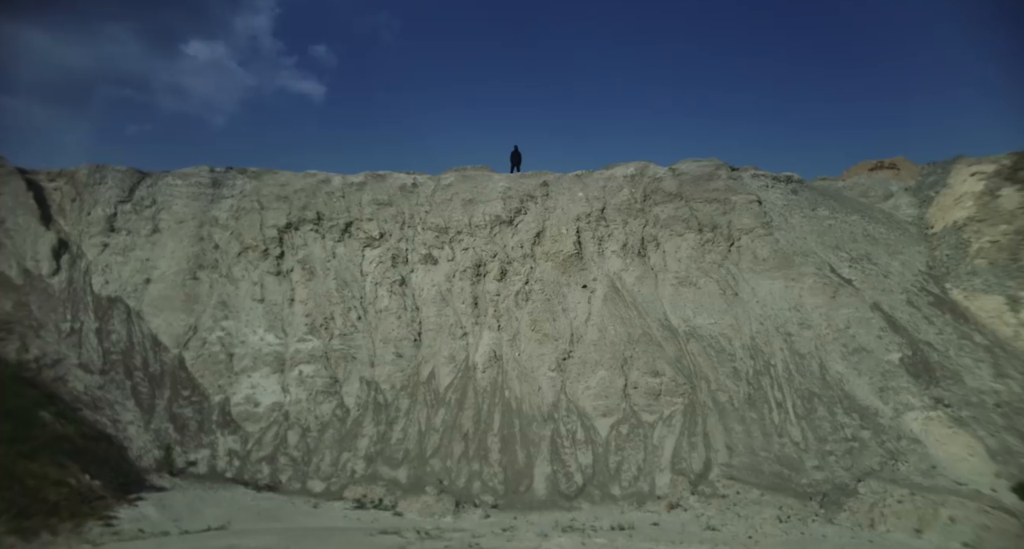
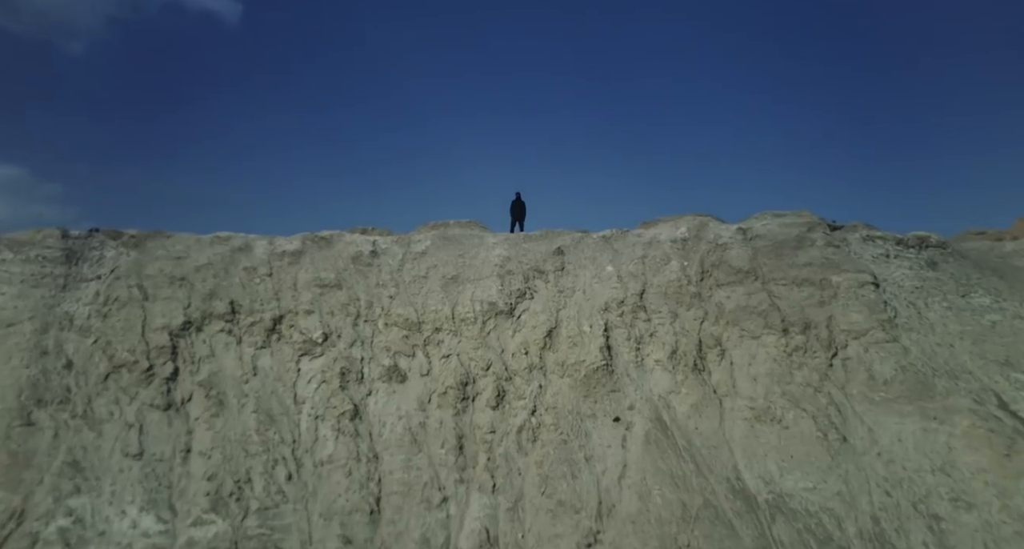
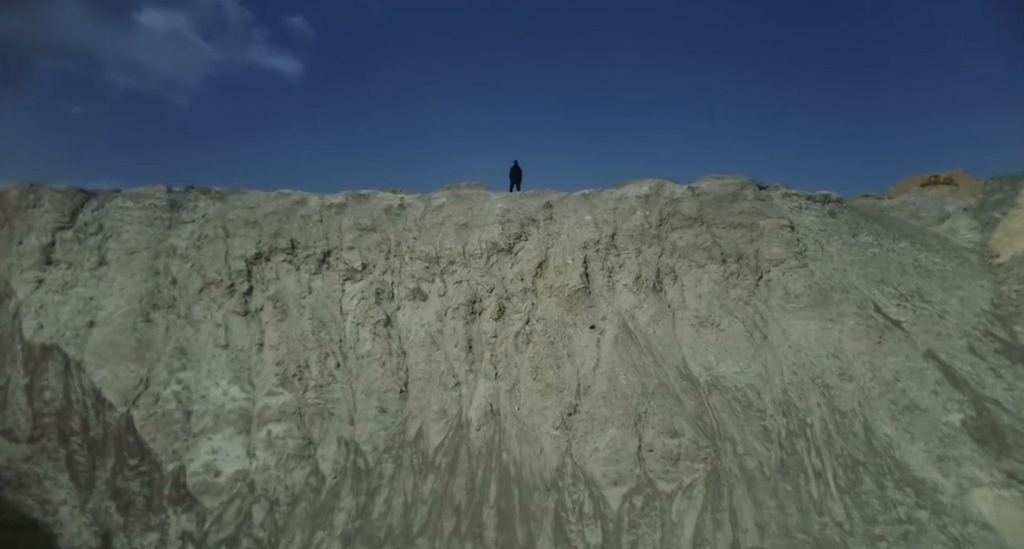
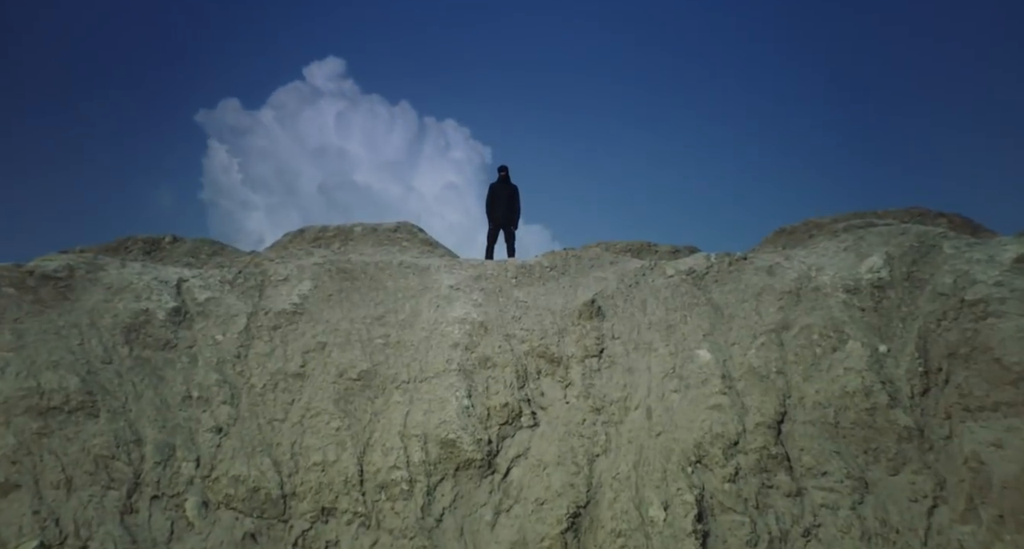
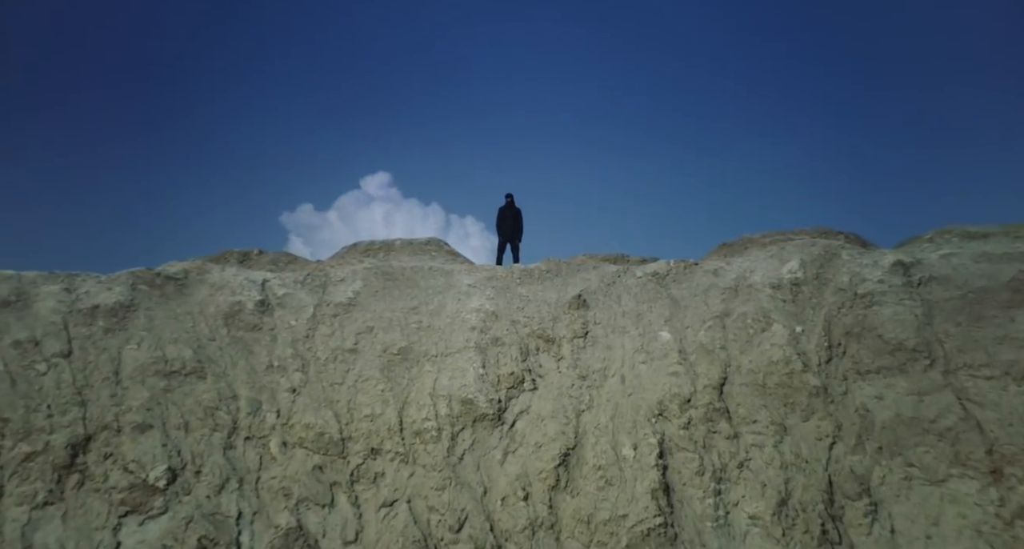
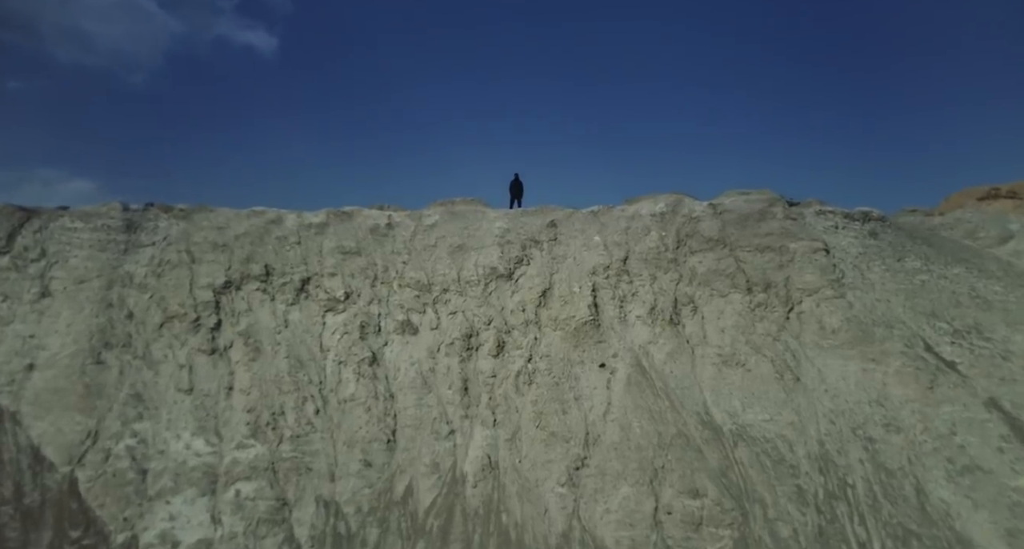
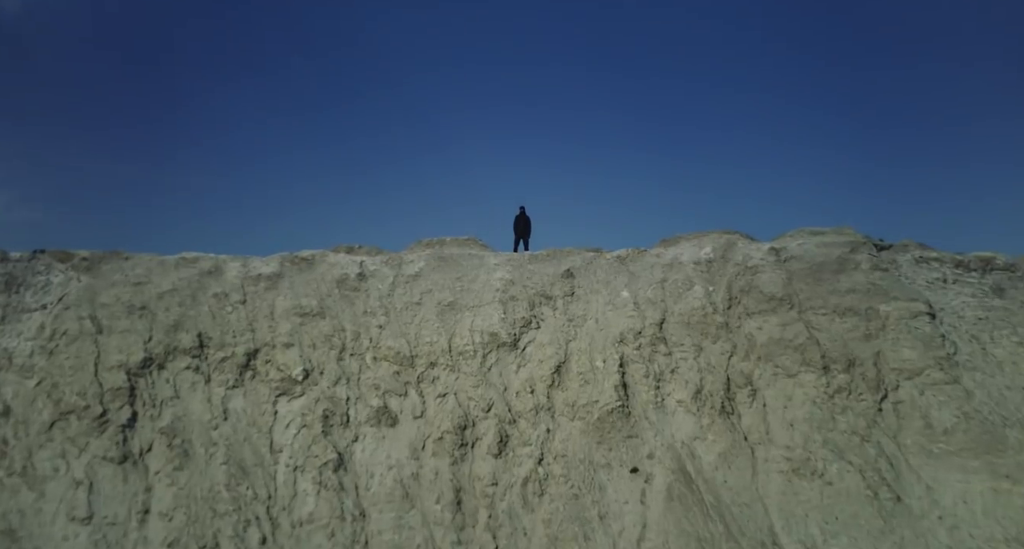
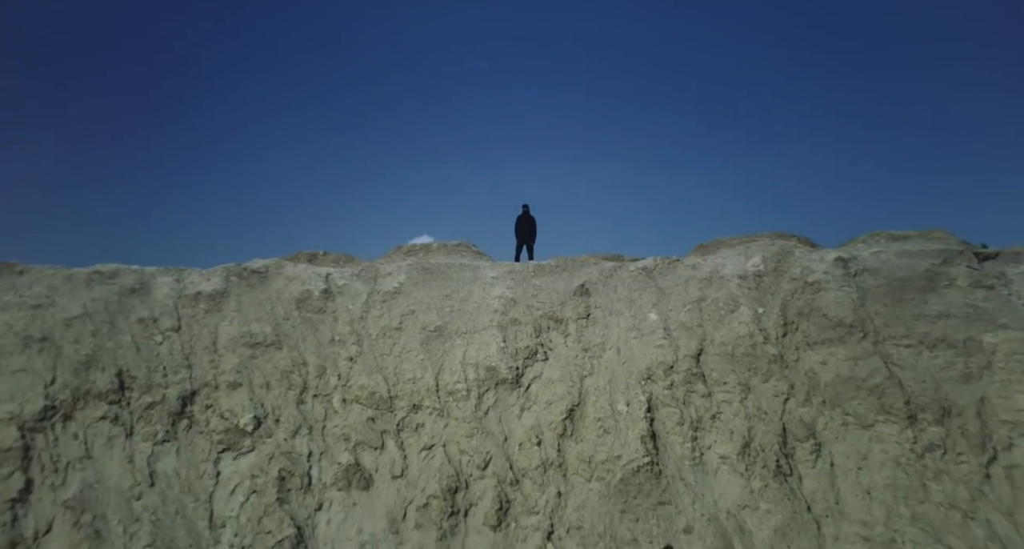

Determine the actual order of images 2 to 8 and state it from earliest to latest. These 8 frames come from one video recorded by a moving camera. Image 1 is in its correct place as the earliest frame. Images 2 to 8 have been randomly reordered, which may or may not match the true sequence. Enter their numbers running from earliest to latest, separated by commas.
3, 6, 2, 7, 8, 5, 4
